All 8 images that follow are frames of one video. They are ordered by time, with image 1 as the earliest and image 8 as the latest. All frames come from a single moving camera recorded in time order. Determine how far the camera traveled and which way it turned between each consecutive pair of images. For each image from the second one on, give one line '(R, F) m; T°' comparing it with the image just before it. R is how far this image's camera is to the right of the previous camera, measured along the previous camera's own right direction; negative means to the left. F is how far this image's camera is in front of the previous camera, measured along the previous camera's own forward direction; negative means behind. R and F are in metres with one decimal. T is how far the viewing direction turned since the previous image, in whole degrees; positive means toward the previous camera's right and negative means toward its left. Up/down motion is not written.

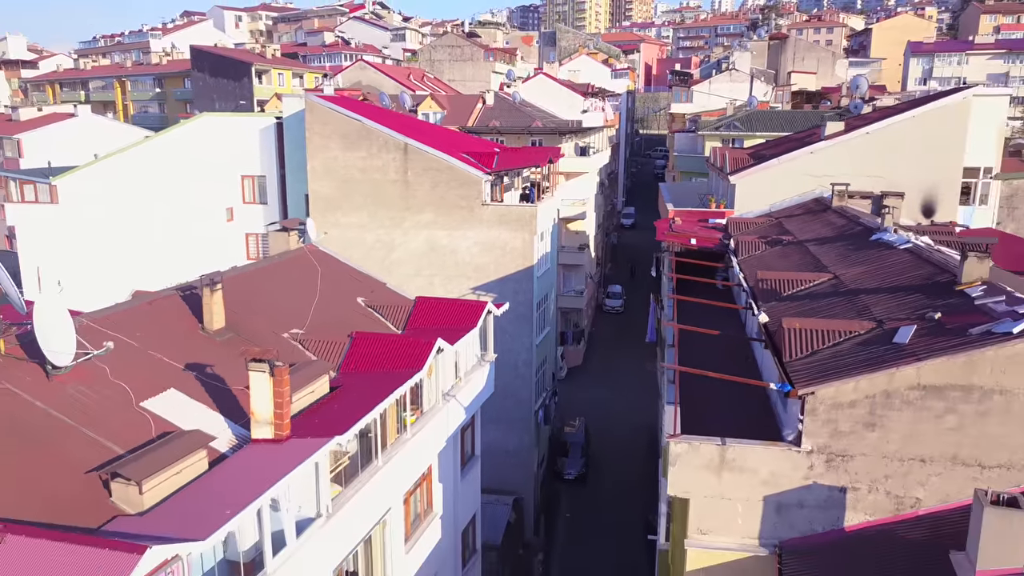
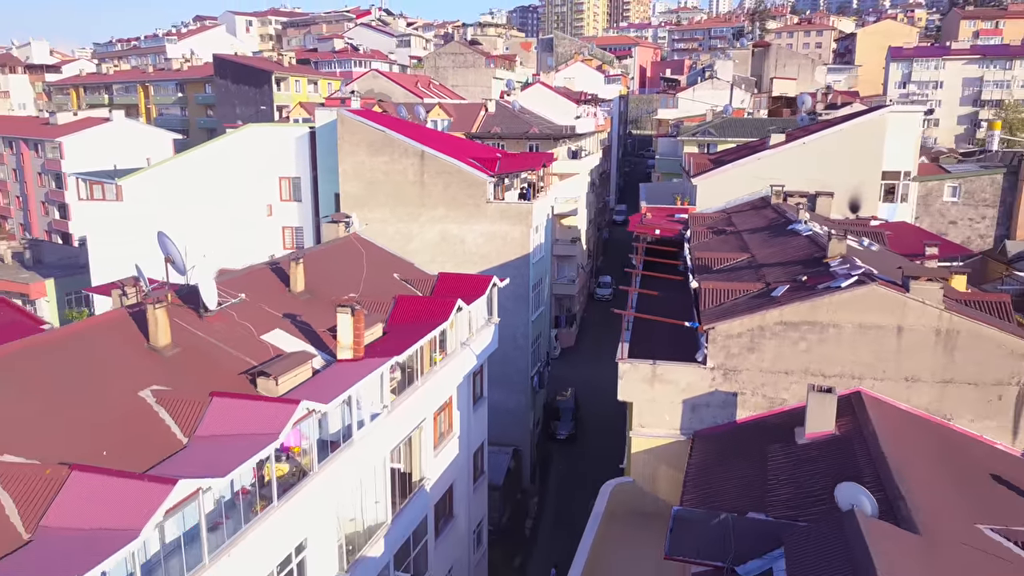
(0.0, -2.6) m; 0°
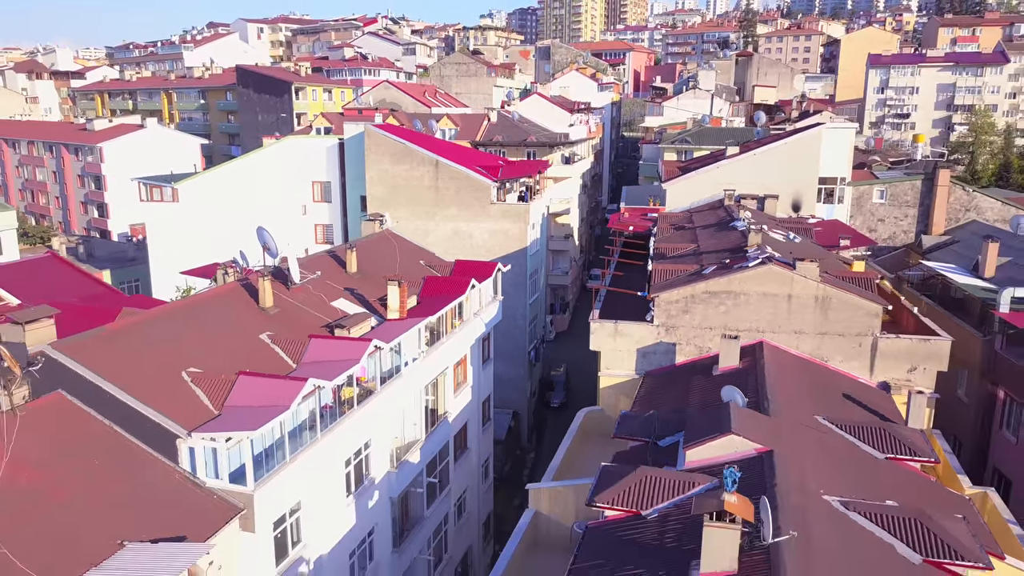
(0.0, -3.1) m; 0°
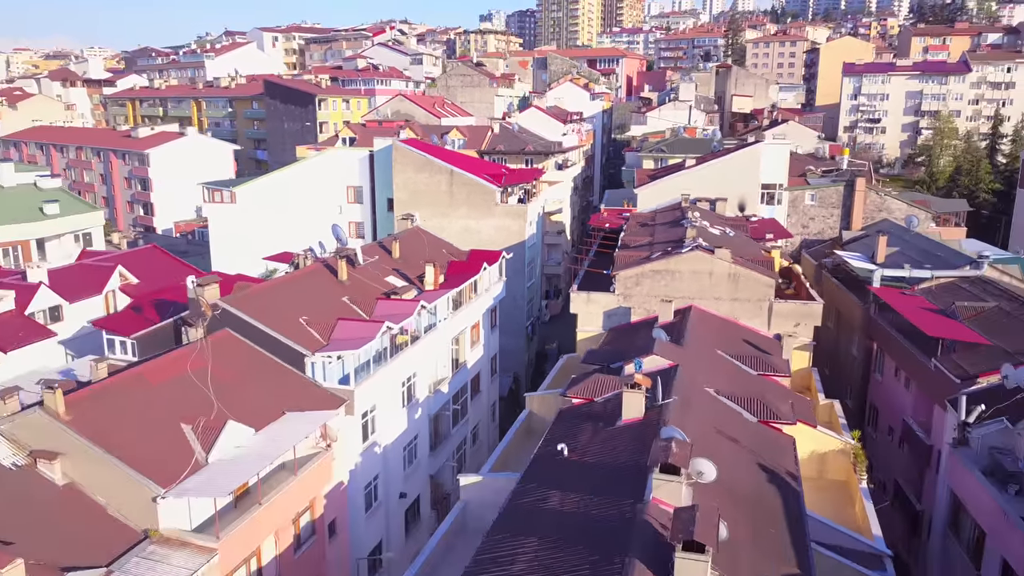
(-0.1, -4.4) m; 0°
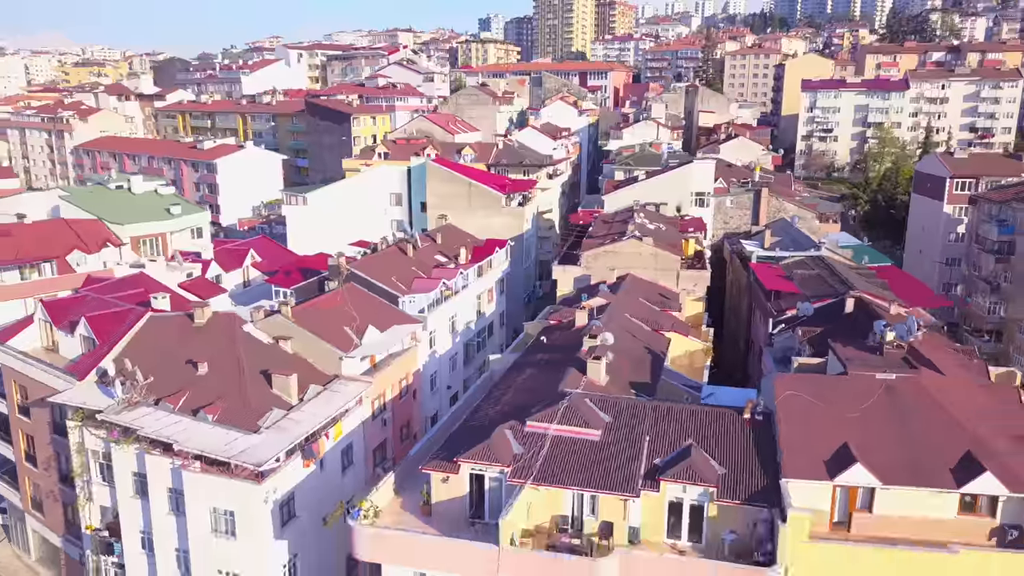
(-0.2, -8.8) m; 0°
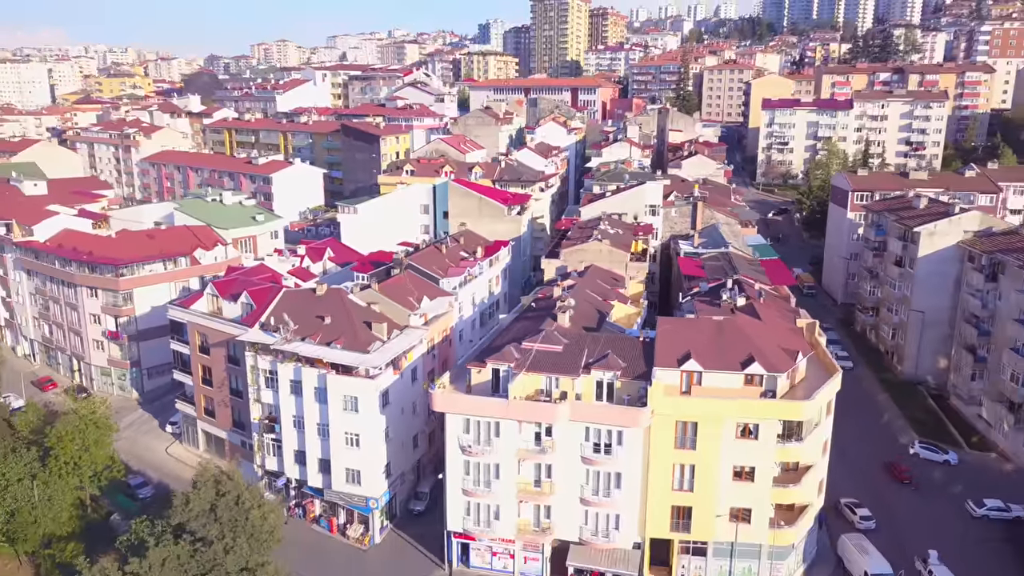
(-0.1, -10.9) m; 0°
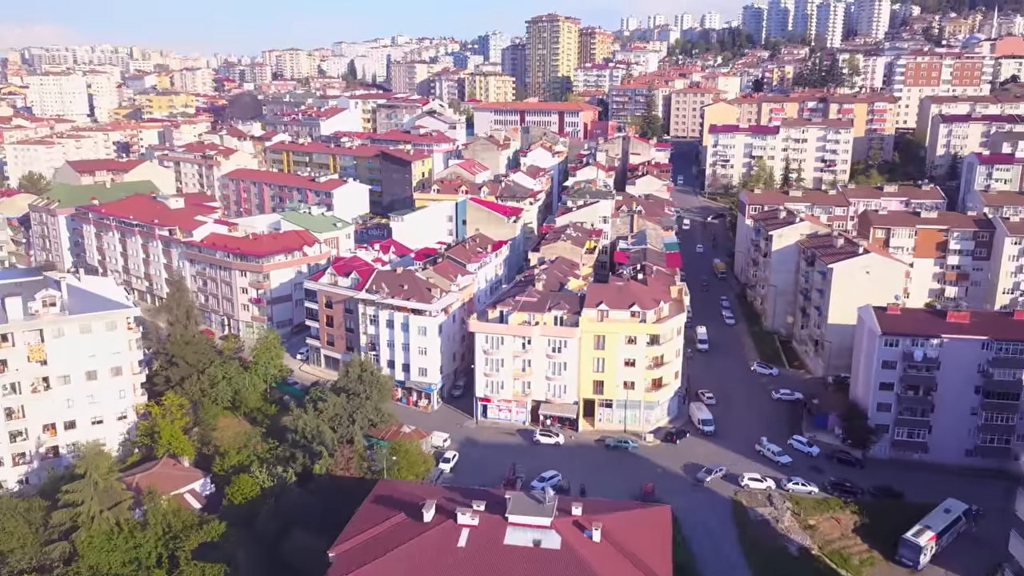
(0.0, -20.6) m; 0°
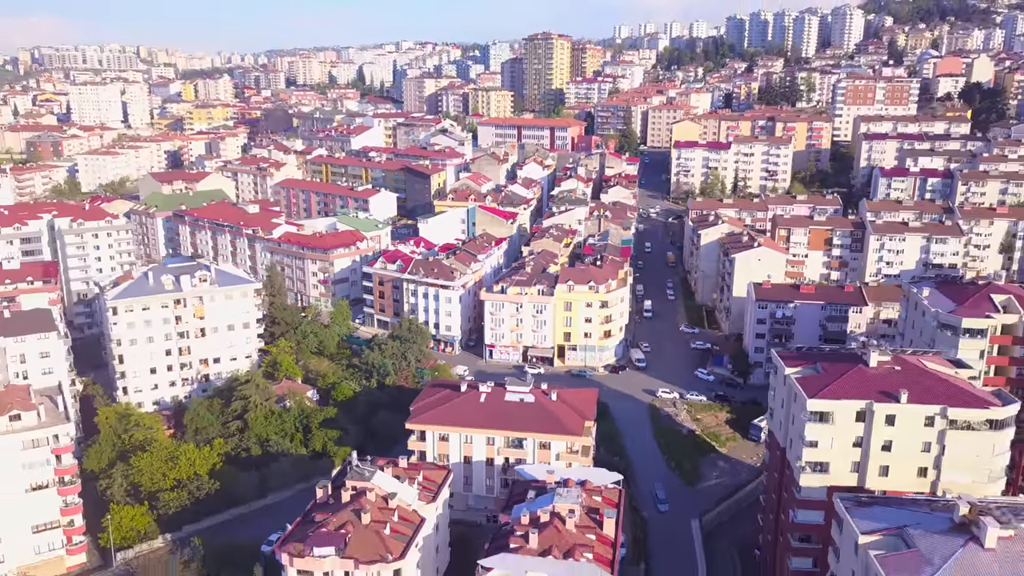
(+0.1, -21.0) m; 0°
